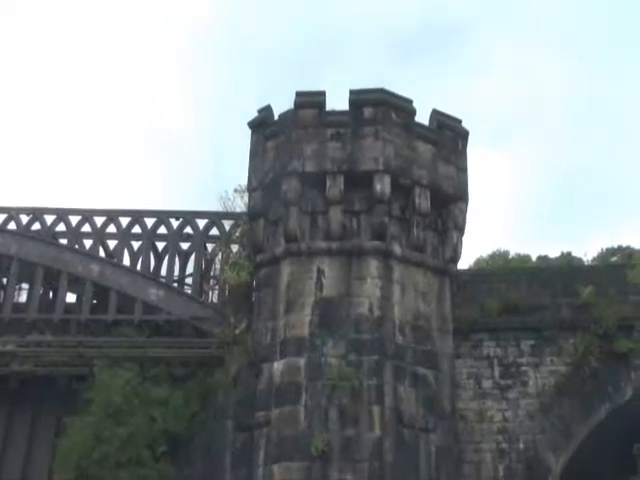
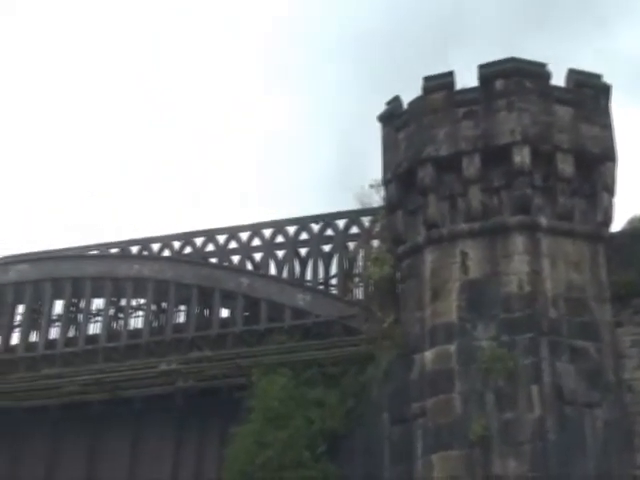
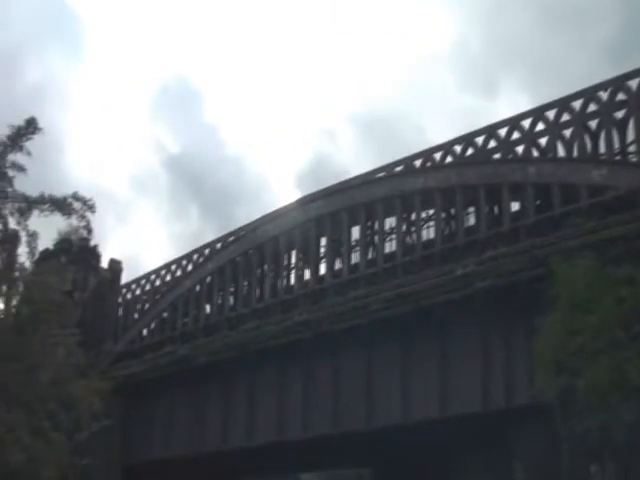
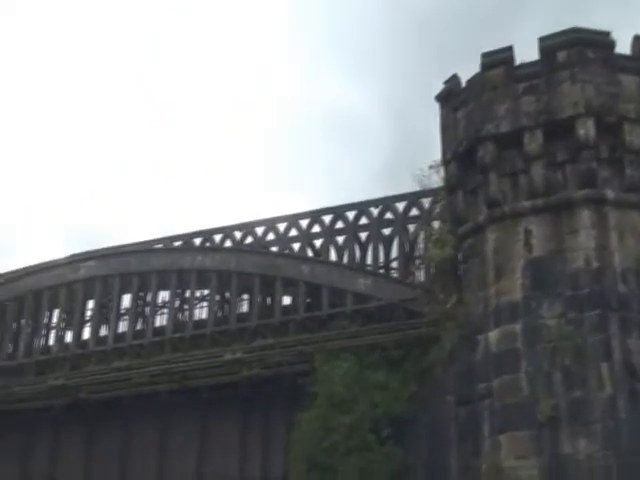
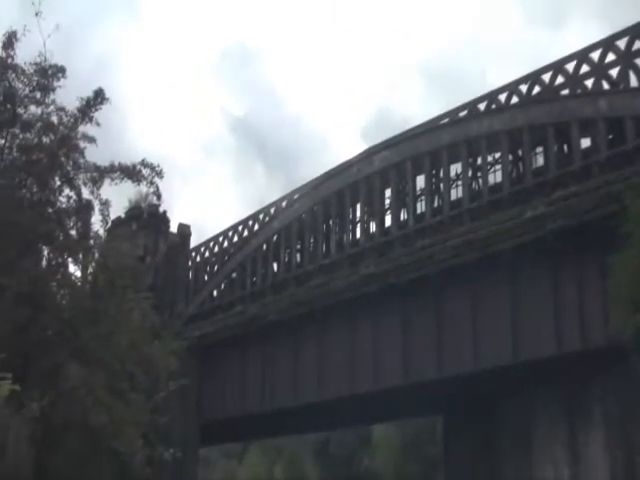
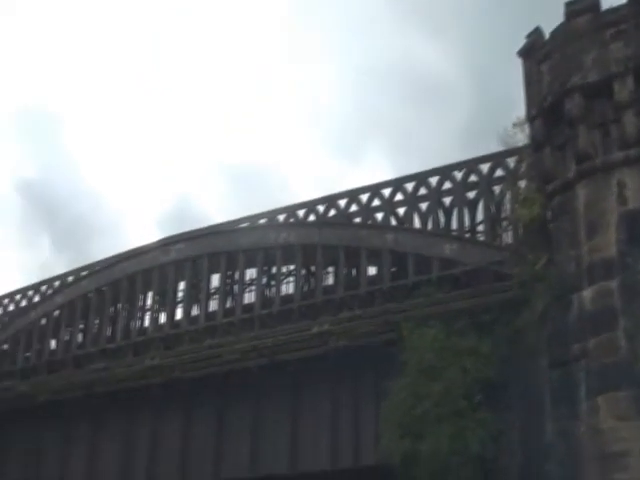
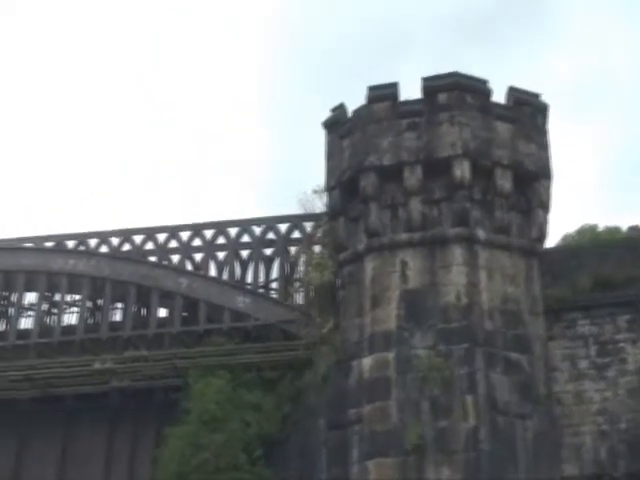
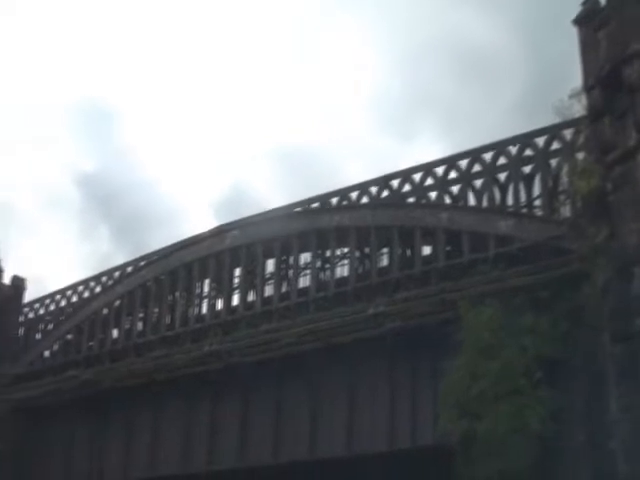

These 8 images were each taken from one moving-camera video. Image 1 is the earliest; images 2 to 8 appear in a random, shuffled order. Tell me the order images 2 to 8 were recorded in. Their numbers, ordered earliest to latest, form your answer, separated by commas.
7, 2, 4, 6, 8, 3, 5
